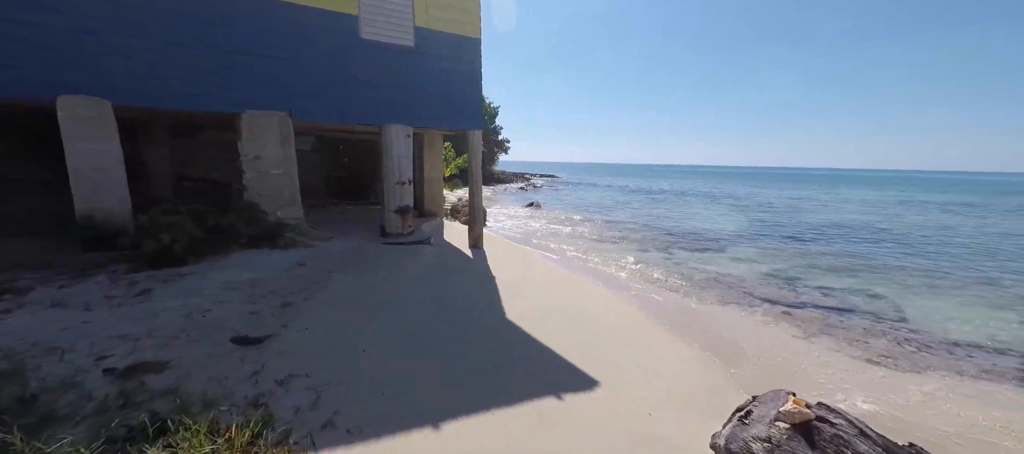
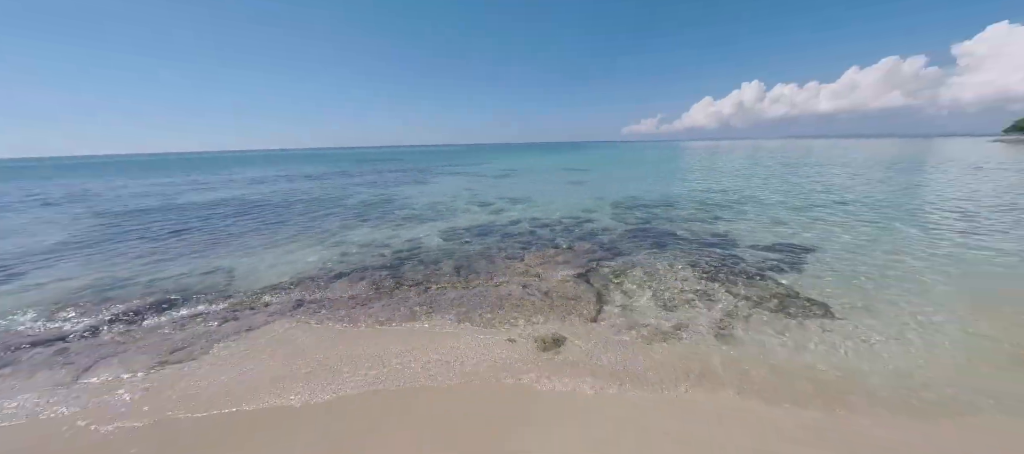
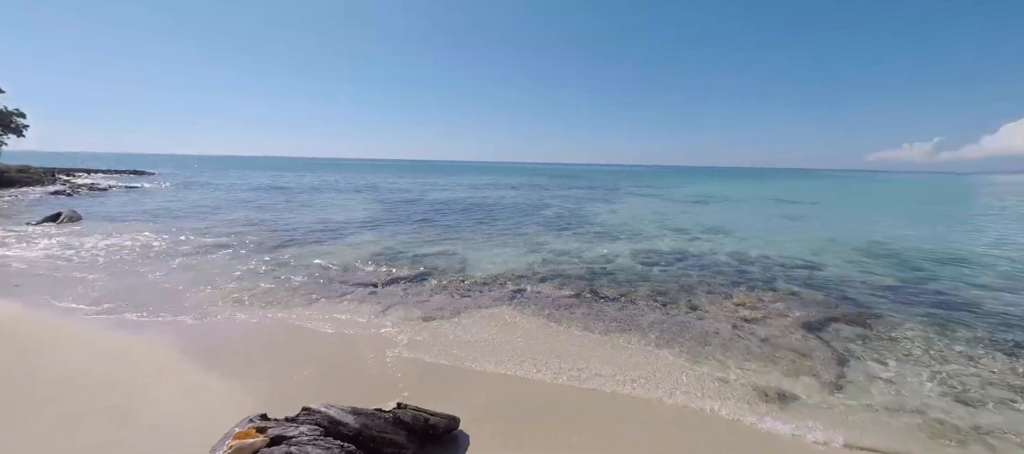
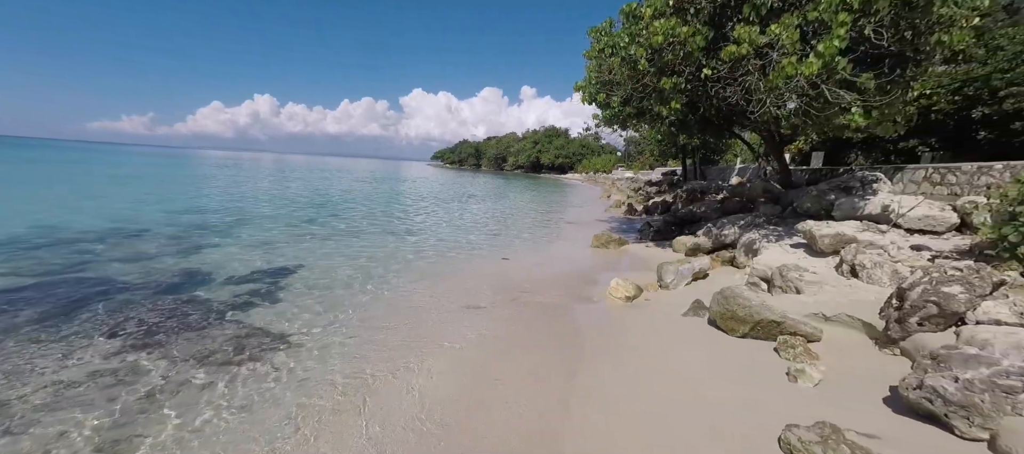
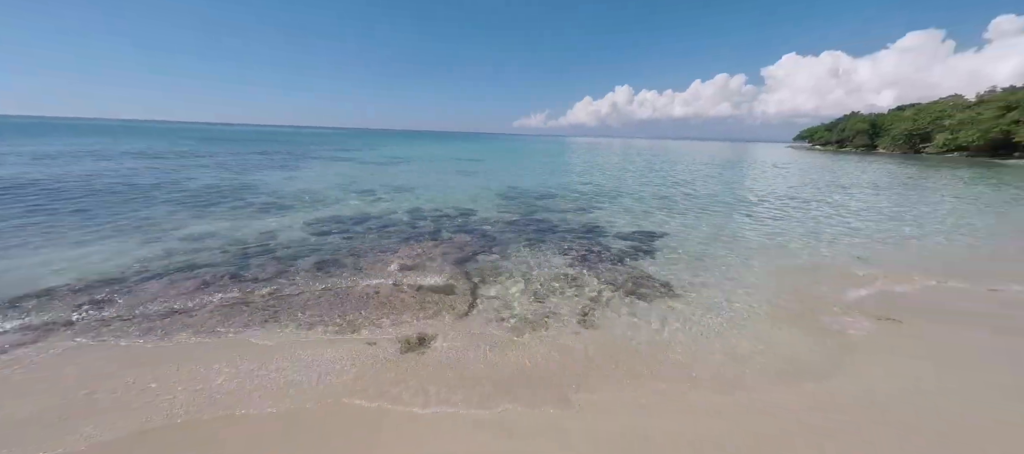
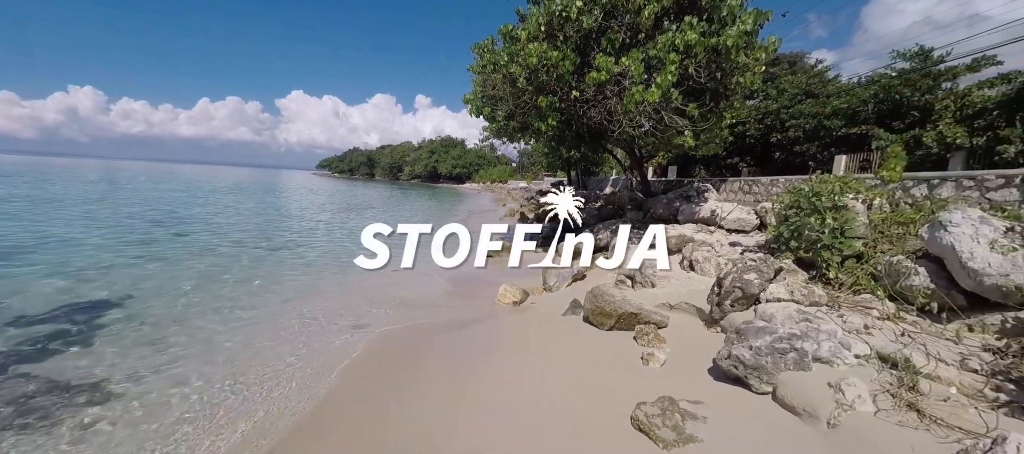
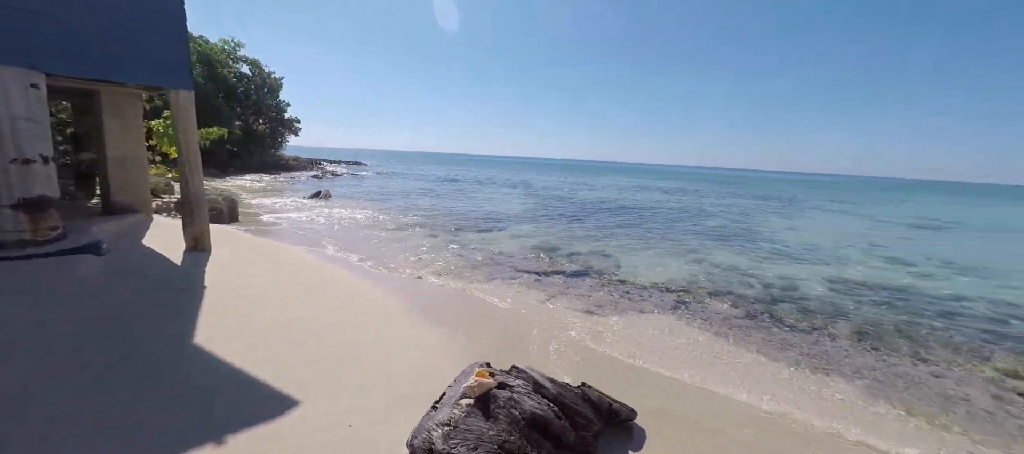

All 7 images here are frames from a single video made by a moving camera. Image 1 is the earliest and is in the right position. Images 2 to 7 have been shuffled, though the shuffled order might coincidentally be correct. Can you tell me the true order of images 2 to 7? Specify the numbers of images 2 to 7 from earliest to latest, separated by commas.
7, 3, 2, 5, 4, 6
